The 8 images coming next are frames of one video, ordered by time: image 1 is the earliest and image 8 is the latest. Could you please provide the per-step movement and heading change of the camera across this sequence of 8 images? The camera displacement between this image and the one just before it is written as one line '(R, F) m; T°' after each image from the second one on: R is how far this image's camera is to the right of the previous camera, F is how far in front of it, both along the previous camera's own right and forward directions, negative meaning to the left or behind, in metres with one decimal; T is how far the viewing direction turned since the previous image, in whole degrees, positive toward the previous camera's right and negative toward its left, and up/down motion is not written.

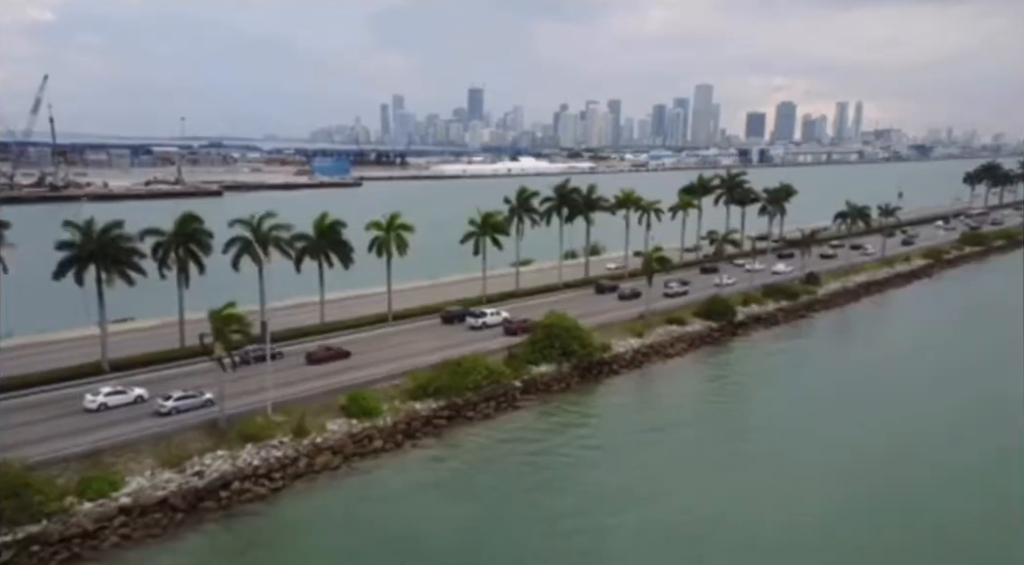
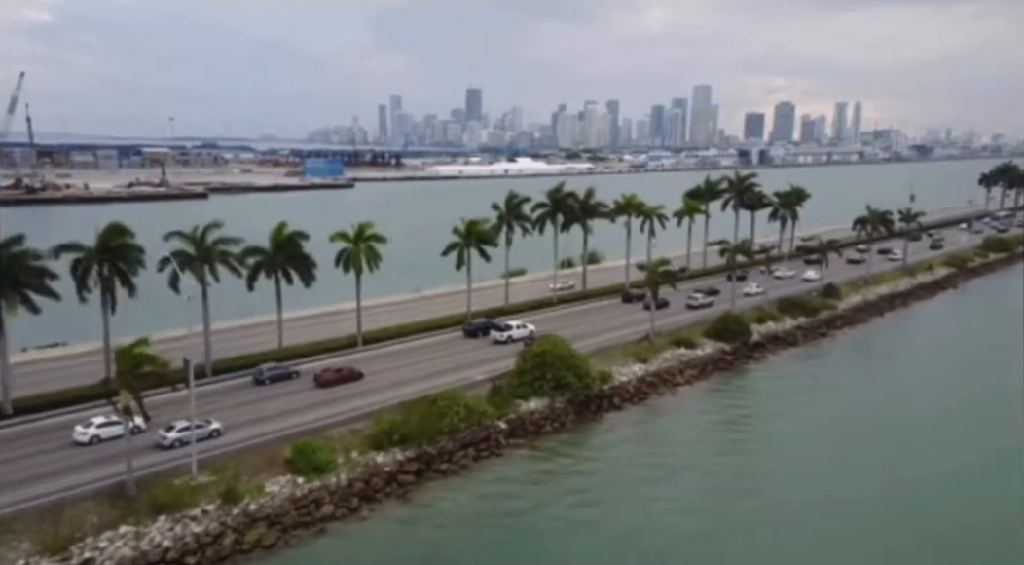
(+0.8, +6.9) m; 0°
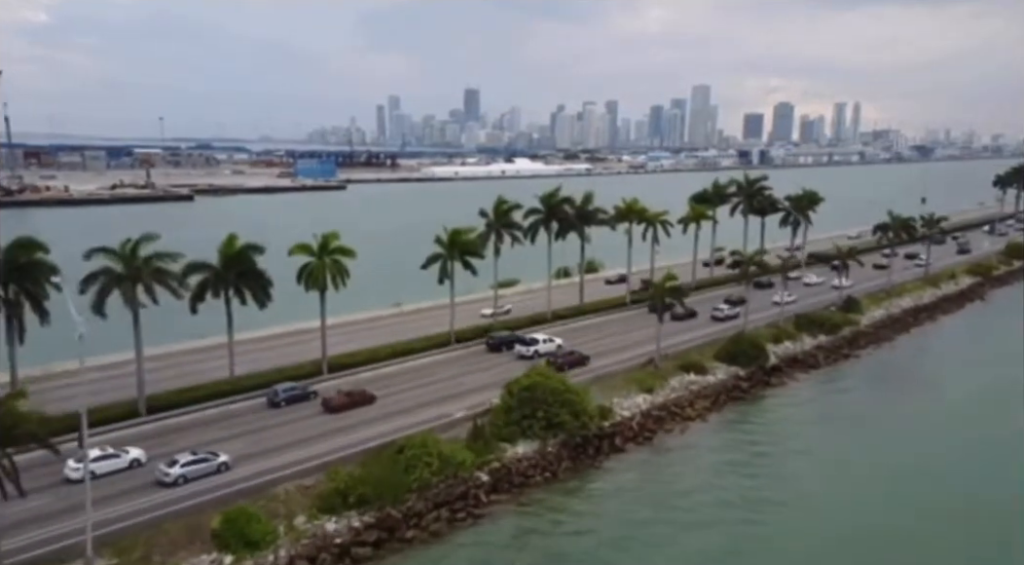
(+0.7, +6.2) m; 0°
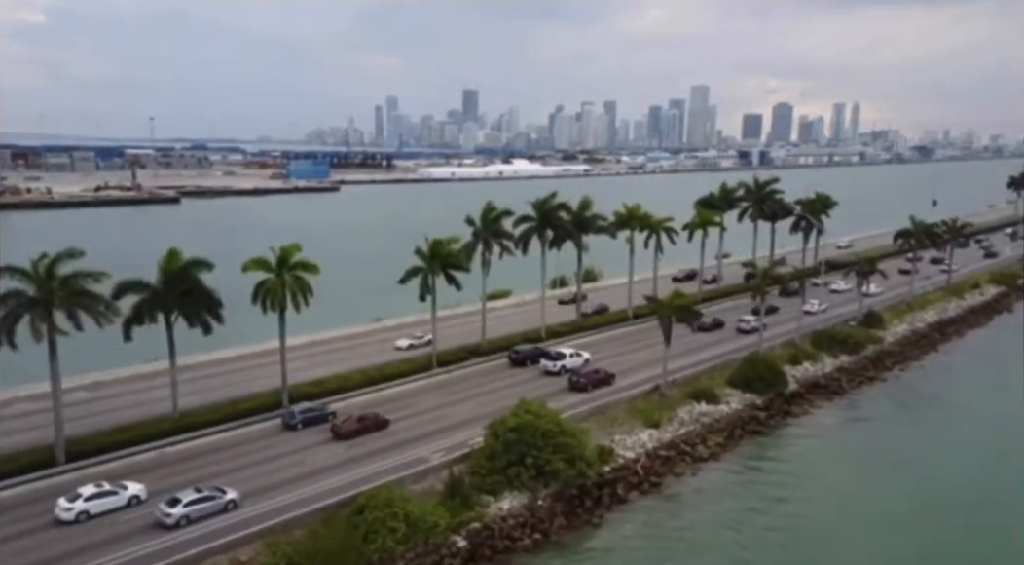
(+0.6, +5.5) m; 0°
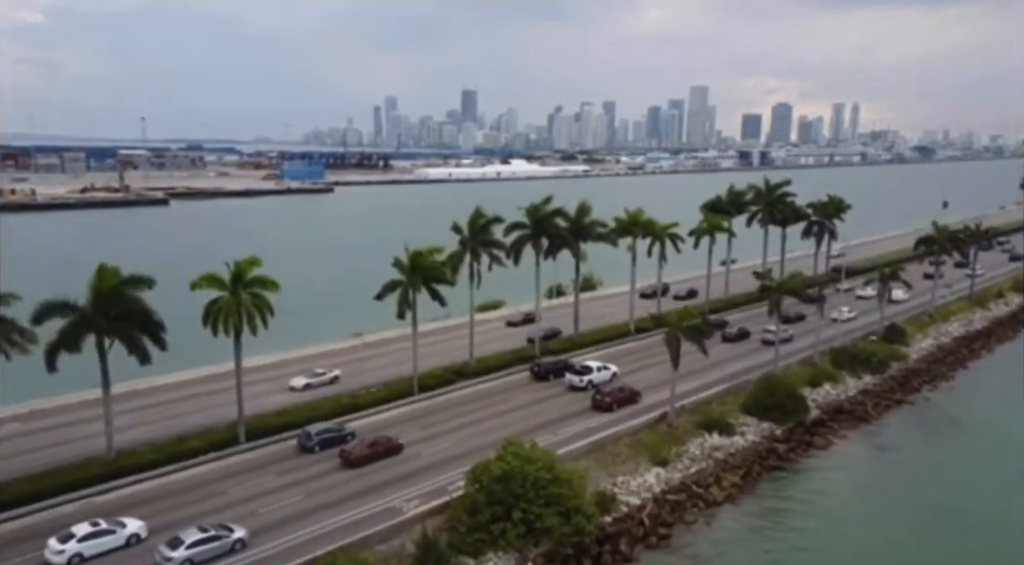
(+0.5, +4.7) m; 0°
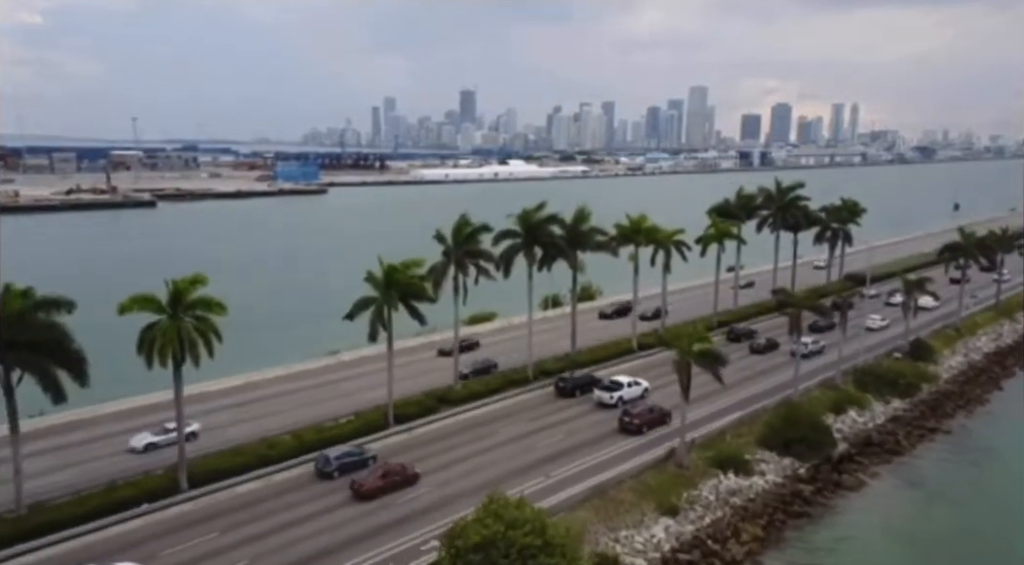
(+0.5, +4.7) m; 0°
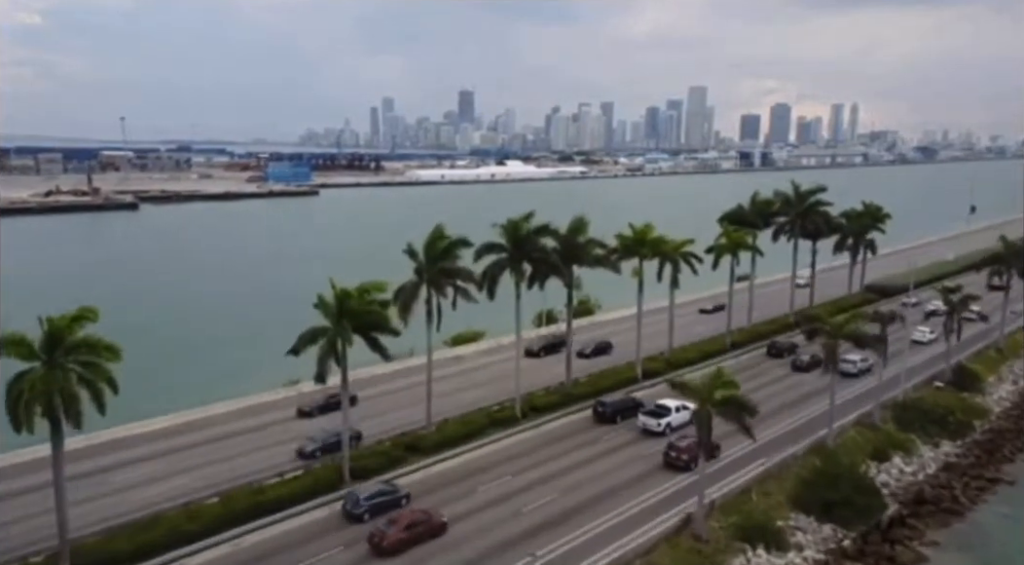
(+0.7, +6.4) m; 0°
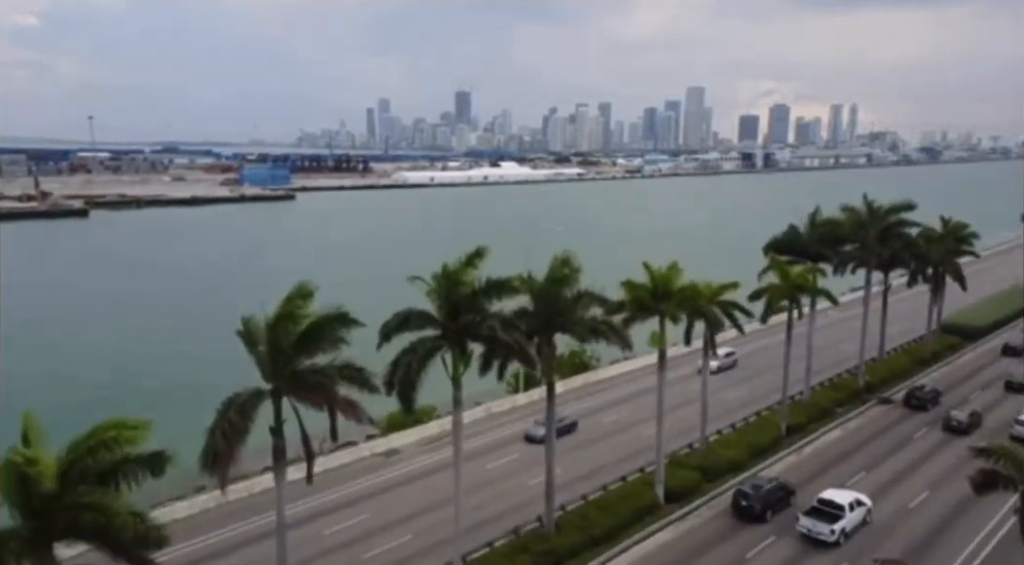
(+1.7, +16.0) m; 0°
